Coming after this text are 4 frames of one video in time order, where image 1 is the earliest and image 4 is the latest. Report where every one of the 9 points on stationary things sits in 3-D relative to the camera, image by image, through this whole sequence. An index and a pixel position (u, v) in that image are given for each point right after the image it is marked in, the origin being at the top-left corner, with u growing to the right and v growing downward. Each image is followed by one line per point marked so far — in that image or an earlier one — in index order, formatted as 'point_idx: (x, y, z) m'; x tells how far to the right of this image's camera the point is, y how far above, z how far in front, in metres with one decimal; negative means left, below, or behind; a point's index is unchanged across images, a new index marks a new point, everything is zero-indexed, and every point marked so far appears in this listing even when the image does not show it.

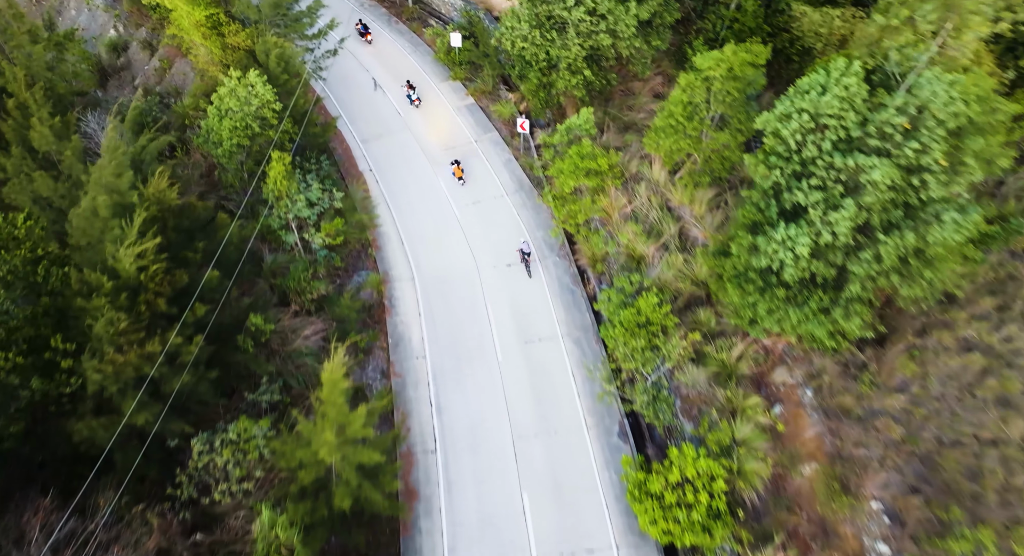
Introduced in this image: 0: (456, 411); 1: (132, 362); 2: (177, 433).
0: (-1.8, -4.4, +19.5) m
1: (-9.5, -2.1, +14.6) m
2: (-9.1, -4.2, +15.8) m
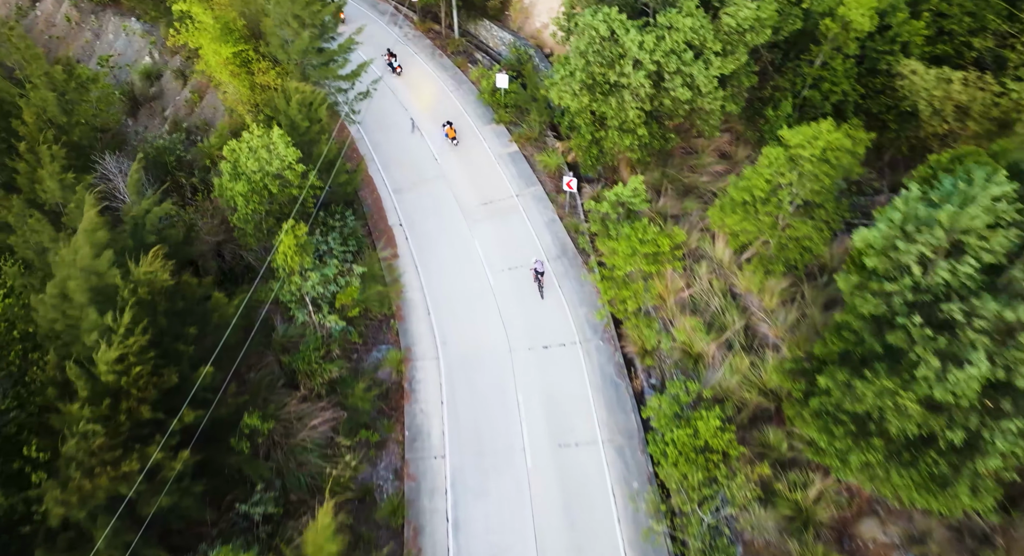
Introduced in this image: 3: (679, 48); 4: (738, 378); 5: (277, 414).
0: (-1.0, -7.2, +16.8) m
1: (-8.8, -4.4, +12.5) m
2: (-8.4, -6.5, +13.7) m
3: (+5.2, +7.8, +19.7) m
4: (+6.8, -3.0, +17.5) m
5: (-6.9, -4.1, +17.4) m
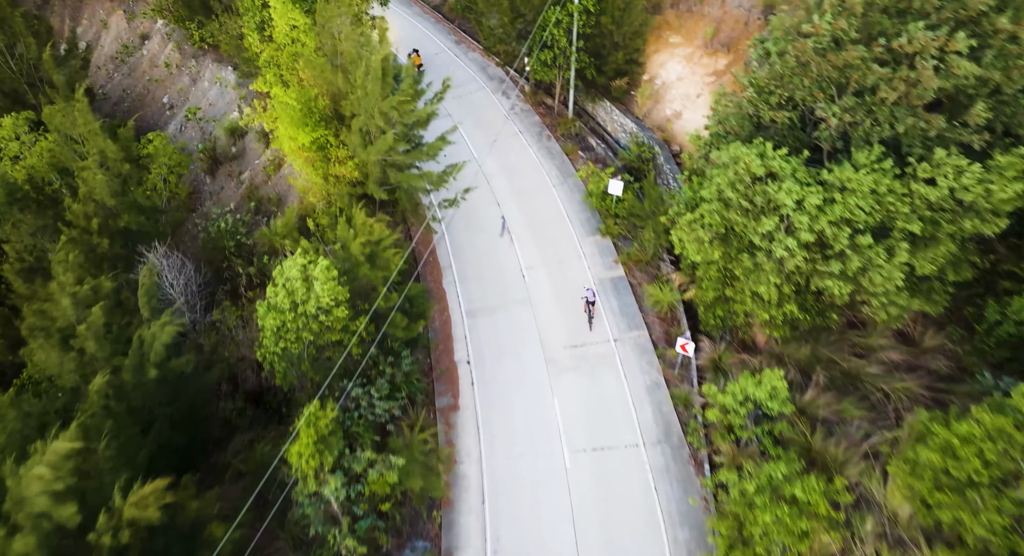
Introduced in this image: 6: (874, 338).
0: (-0.3, -12.4, +11.9) m
1: (-8.2, -8.5, +8.8) m
2: (-7.9, -10.7, +9.8) m
3: (+8.2, +1.5, +14.0) m
4: (+8.0, -9.4, +11.5) m
5: (-5.6, -8.6, +13.3) m
6: (+10.9, -1.9, +17.5) m
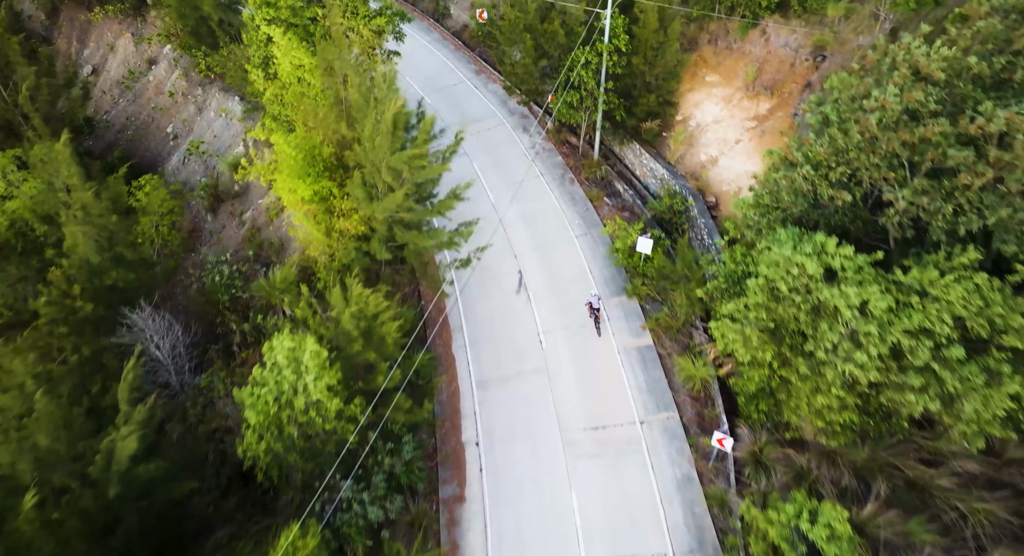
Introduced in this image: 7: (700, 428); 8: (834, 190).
0: (-0.4, -14.6, +9.7) m
1: (-8.2, -10.4, +6.9) m
2: (-8.0, -12.7, +7.9) m
3: (+8.6, -1.0, +11.8) m
4: (+8.0, -11.8, +9.1) m
5: (-5.5, -10.7, +11.3) m
6: (+11.3, -4.4, +15.1) m
7: (+5.9, -4.7, +18.4) m
8: (+7.8, +2.2, +14.1) m
